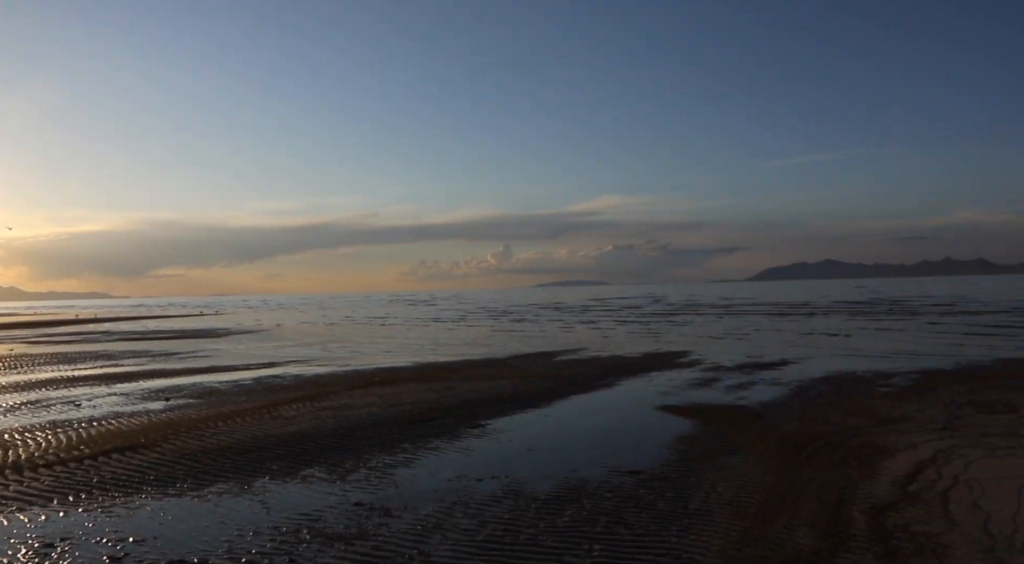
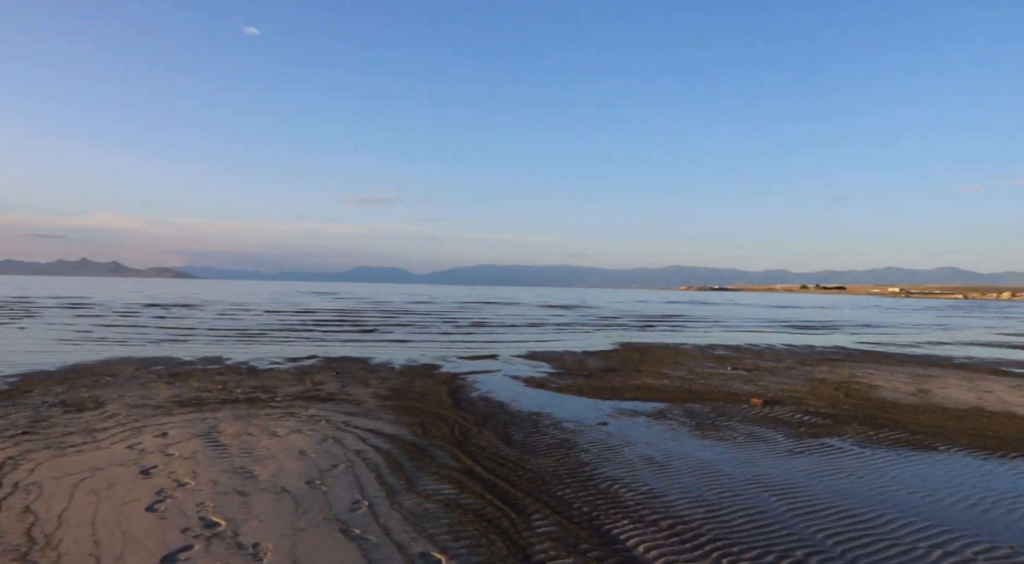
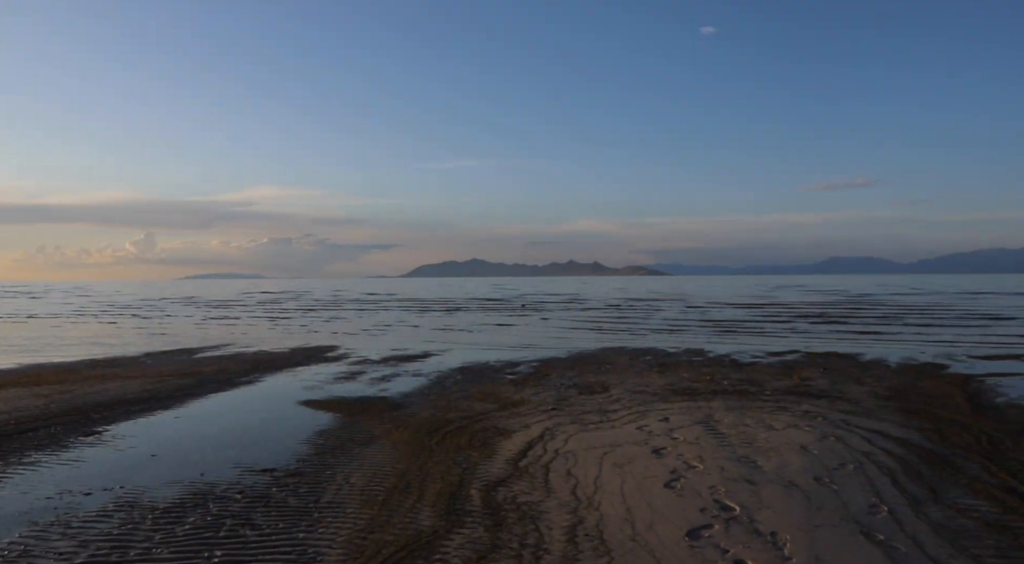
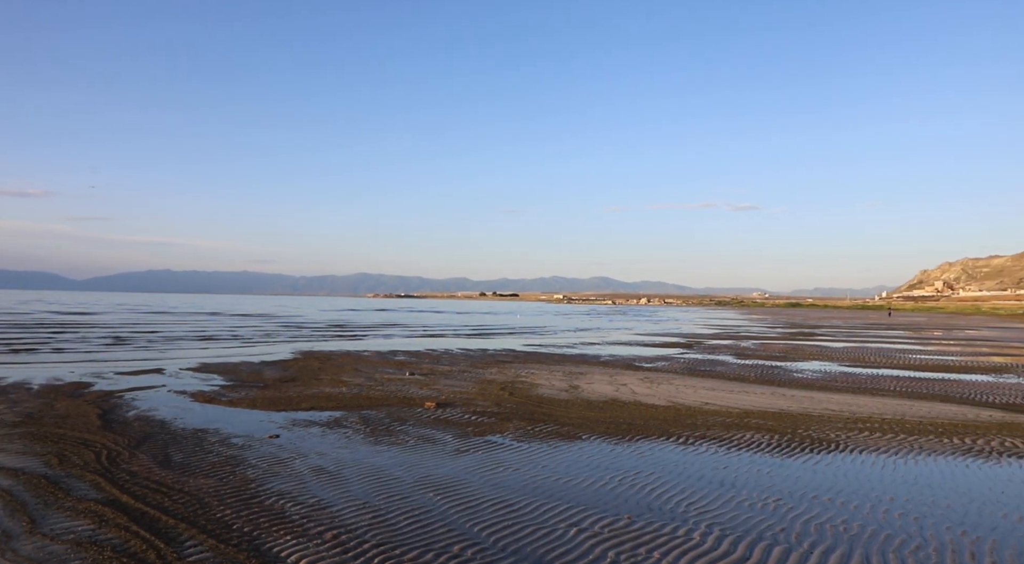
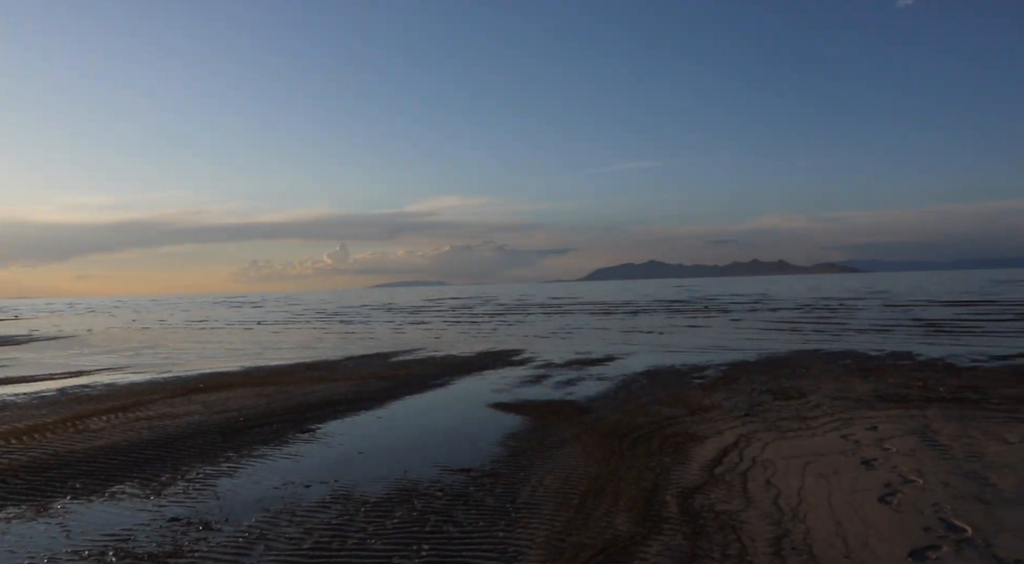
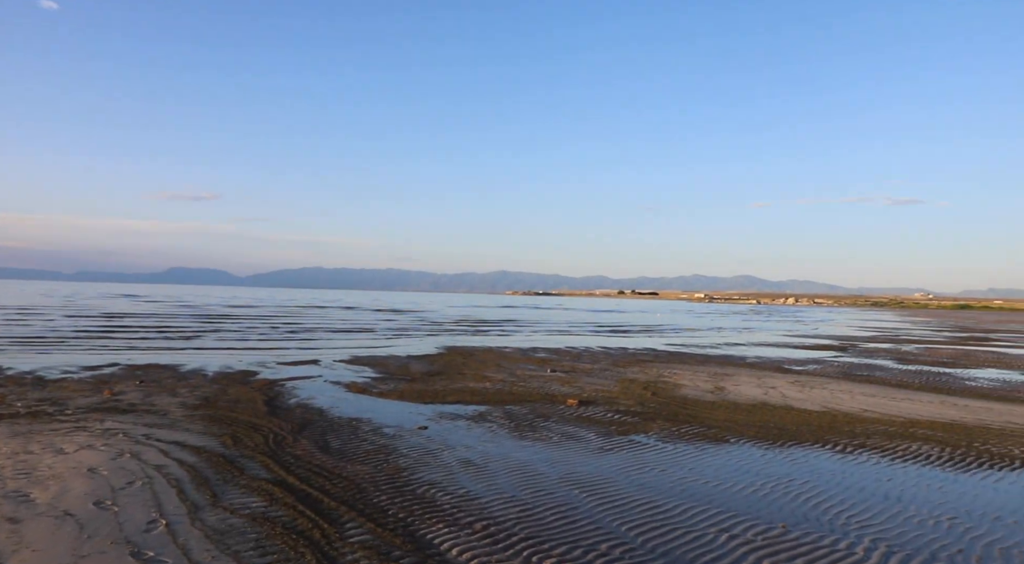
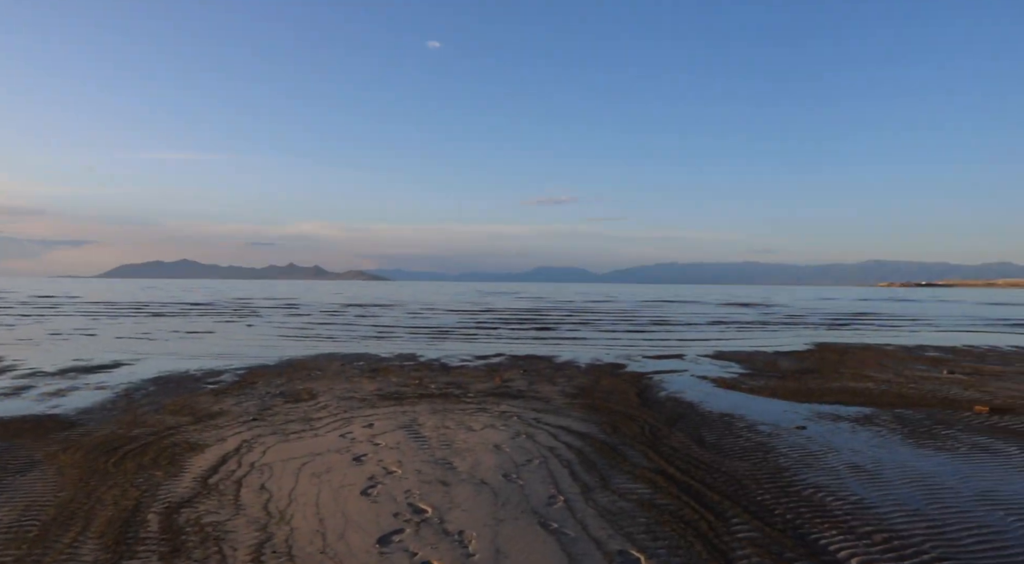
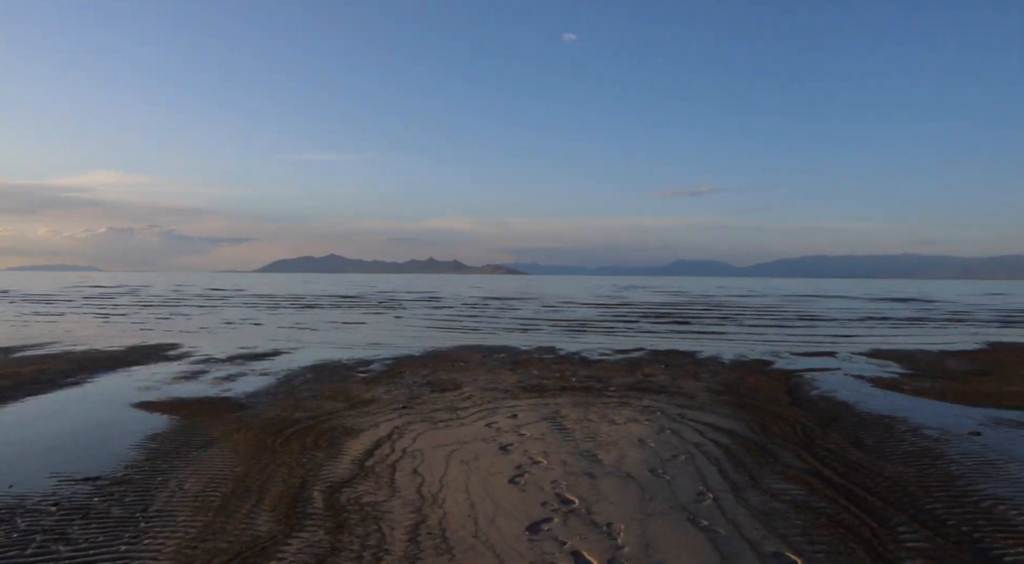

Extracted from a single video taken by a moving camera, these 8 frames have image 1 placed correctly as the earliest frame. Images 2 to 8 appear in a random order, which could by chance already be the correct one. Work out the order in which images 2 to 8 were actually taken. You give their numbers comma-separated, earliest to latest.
5, 3, 8, 7, 2, 6, 4
